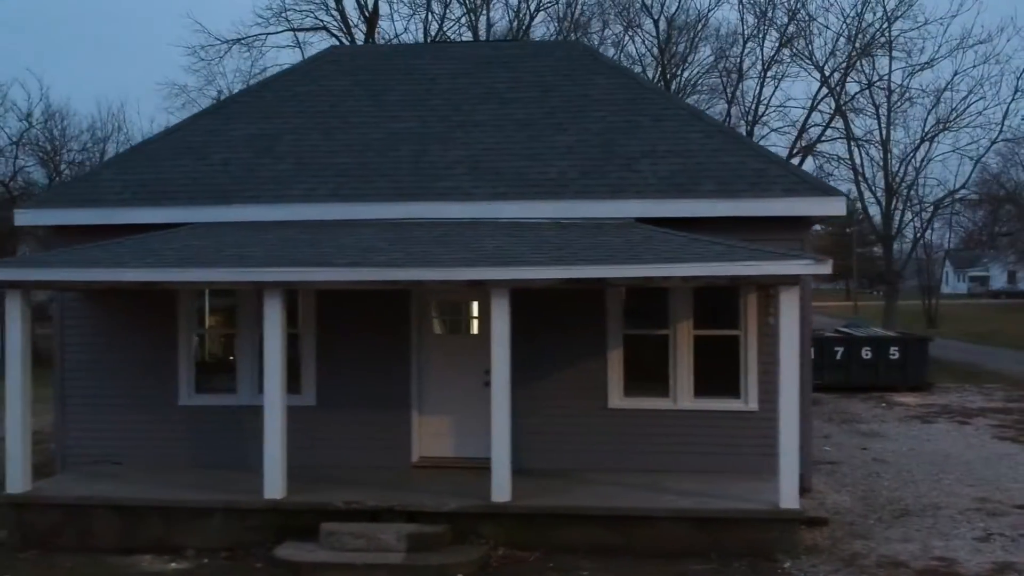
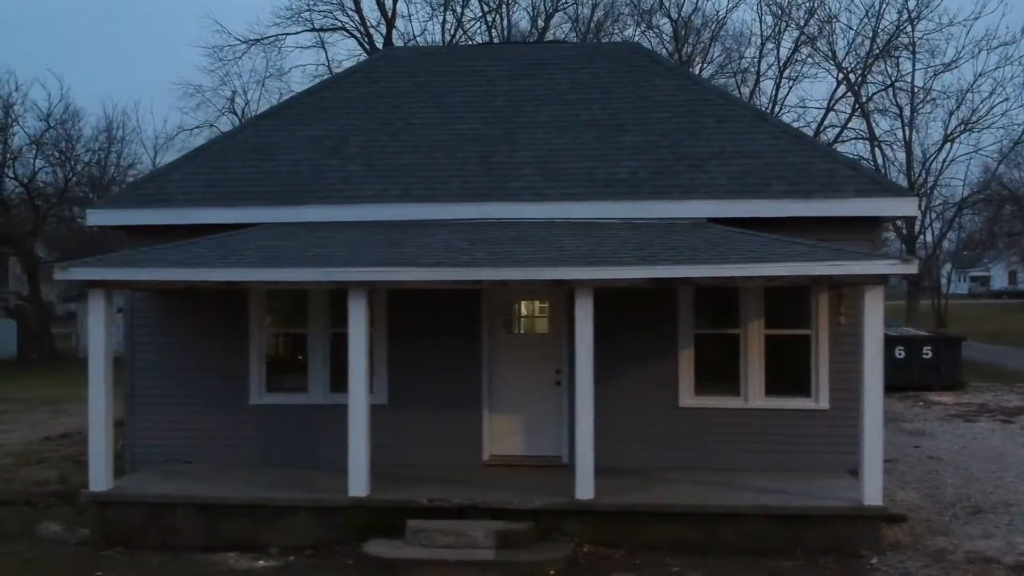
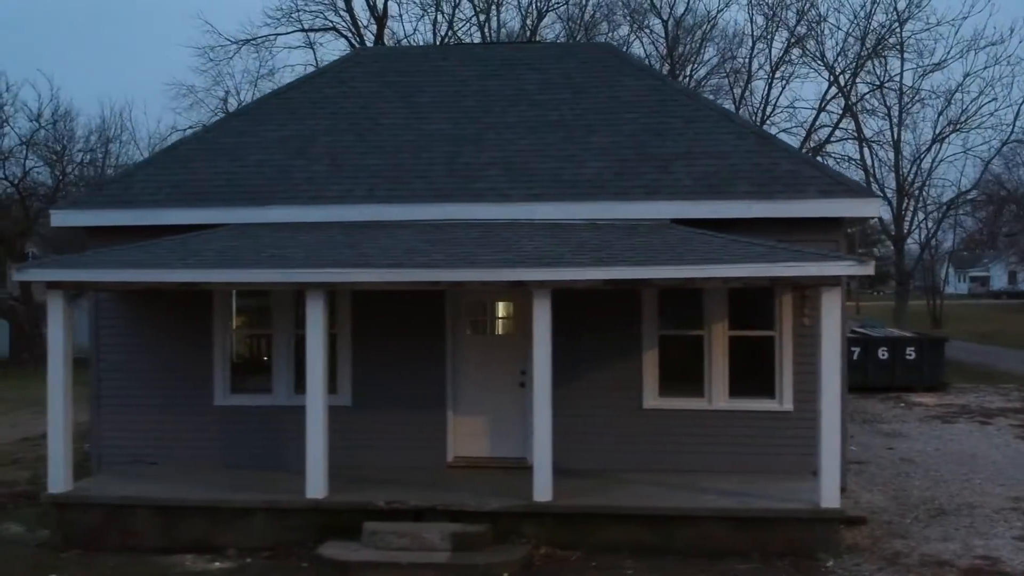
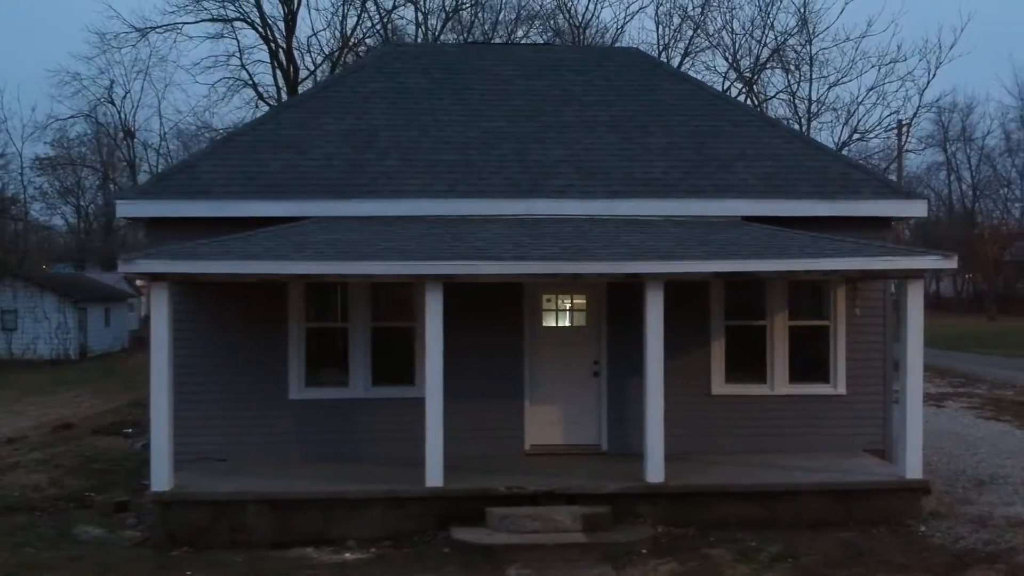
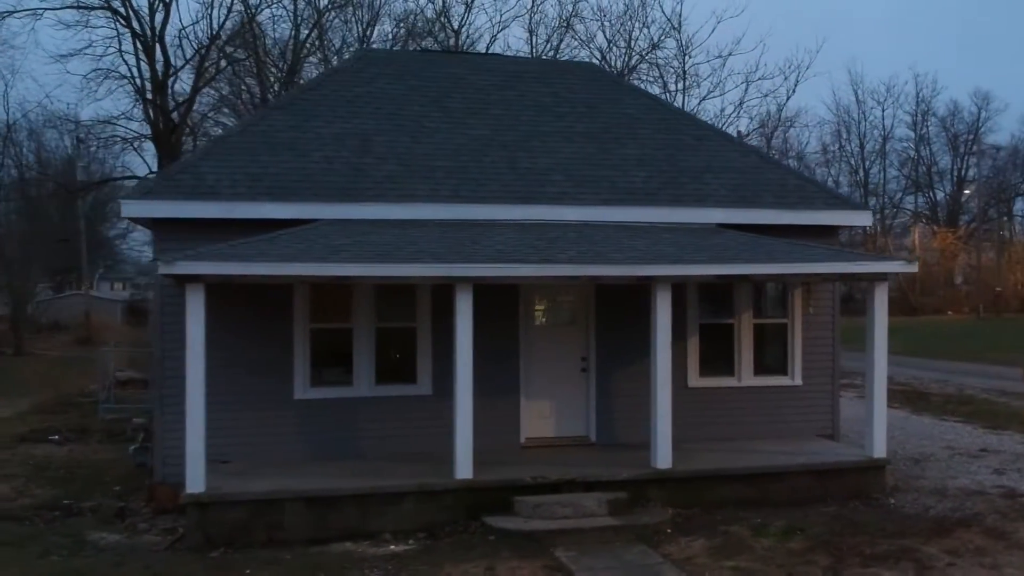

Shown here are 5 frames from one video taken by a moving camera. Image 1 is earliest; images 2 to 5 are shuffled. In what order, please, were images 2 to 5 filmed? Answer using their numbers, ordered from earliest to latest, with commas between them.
3, 2, 4, 5
